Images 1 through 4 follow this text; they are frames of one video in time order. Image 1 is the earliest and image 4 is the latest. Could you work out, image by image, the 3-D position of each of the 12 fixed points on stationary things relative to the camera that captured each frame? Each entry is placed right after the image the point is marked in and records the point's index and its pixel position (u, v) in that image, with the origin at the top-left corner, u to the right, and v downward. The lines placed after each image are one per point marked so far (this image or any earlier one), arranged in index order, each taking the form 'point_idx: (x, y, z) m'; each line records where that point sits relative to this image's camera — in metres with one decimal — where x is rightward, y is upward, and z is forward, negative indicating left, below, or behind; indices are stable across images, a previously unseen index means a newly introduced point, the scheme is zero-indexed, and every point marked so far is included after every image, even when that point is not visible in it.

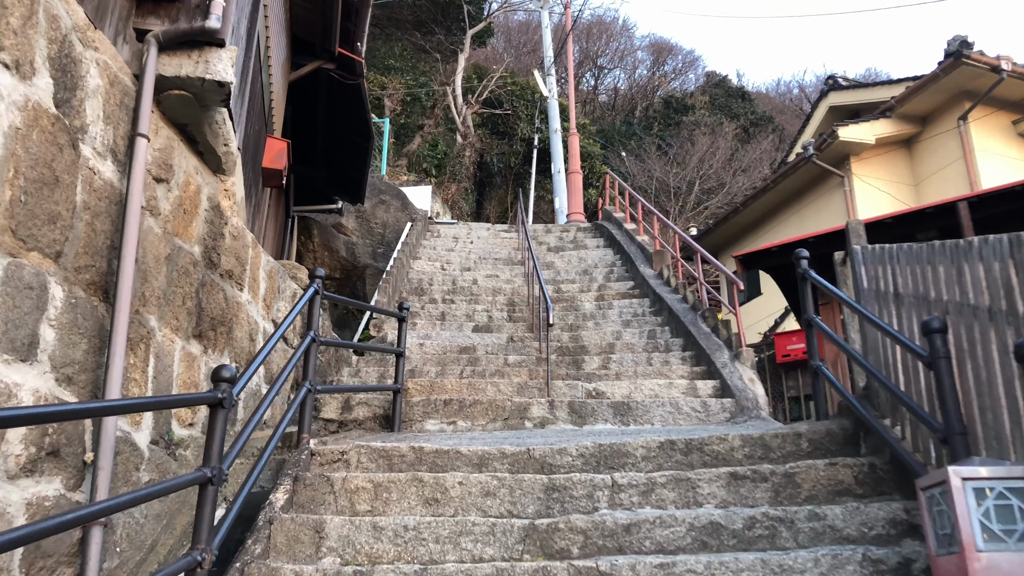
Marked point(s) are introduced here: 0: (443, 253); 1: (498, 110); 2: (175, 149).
0: (-0.8, +0.4, +9.5) m
1: (-0.3, +4.4, +19.7) m
2: (-1.4, +0.6, +3.2) m
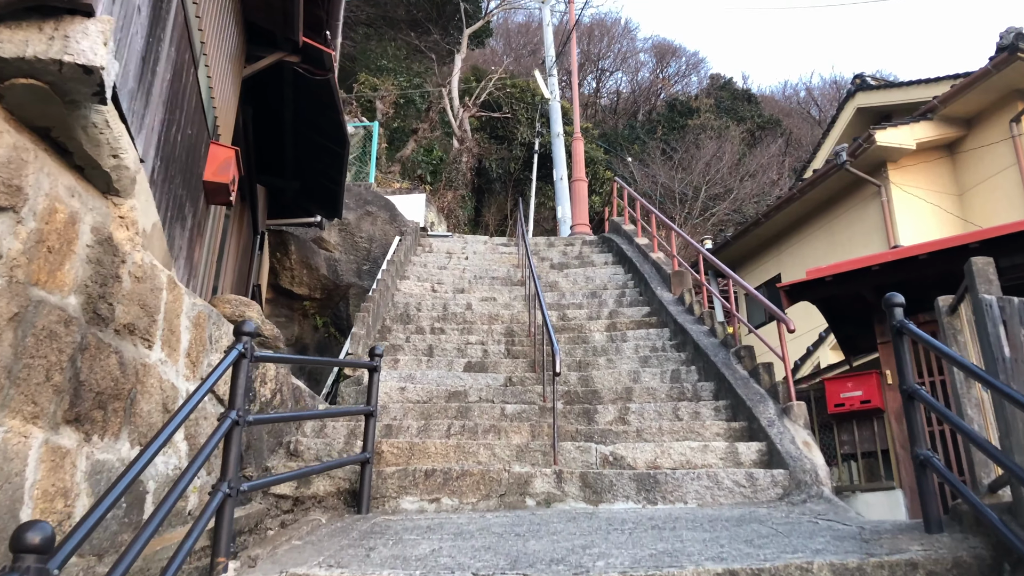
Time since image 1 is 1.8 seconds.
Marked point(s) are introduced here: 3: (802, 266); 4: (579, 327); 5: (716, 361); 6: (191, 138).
0: (-0.8, +0.2, +8.5) m
1: (-0.4, +4.2, +18.7) m
2: (-1.4, +0.4, +2.3) m
3: (+3.7, +0.3, +9.7) m
4: (+0.5, -0.3, +6.4) m
5: (+1.3, -0.5, +5.1) m
6: (-1.6, +0.8, +4.0) m
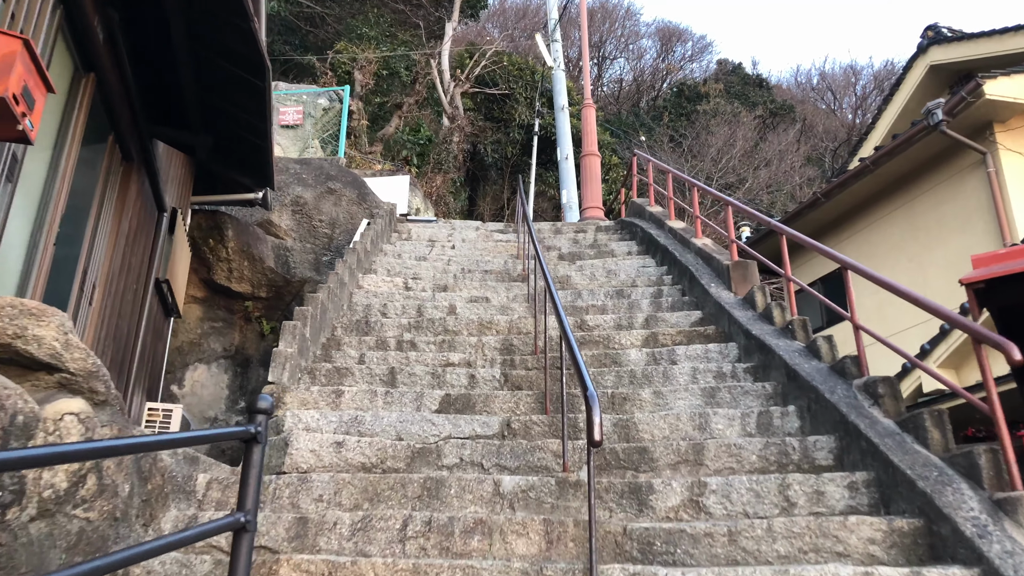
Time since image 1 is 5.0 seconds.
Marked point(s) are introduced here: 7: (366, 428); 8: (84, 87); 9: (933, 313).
0: (-0.9, +0.2, +6.6) m
1: (-0.4, +4.2, +16.8) m
2: (-1.4, +0.4, +0.4) m
3: (+3.6, +0.3, +7.8) m
4: (+0.5, -0.3, +4.5) m
5: (+1.3, -0.5, +3.2) m
6: (-1.6, +0.8, +2.1) m
7: (-0.7, -0.6, +3.5) m
8: (-2.0, +0.9, +3.7) m
9: (+1.6, -0.1, +3.1) m
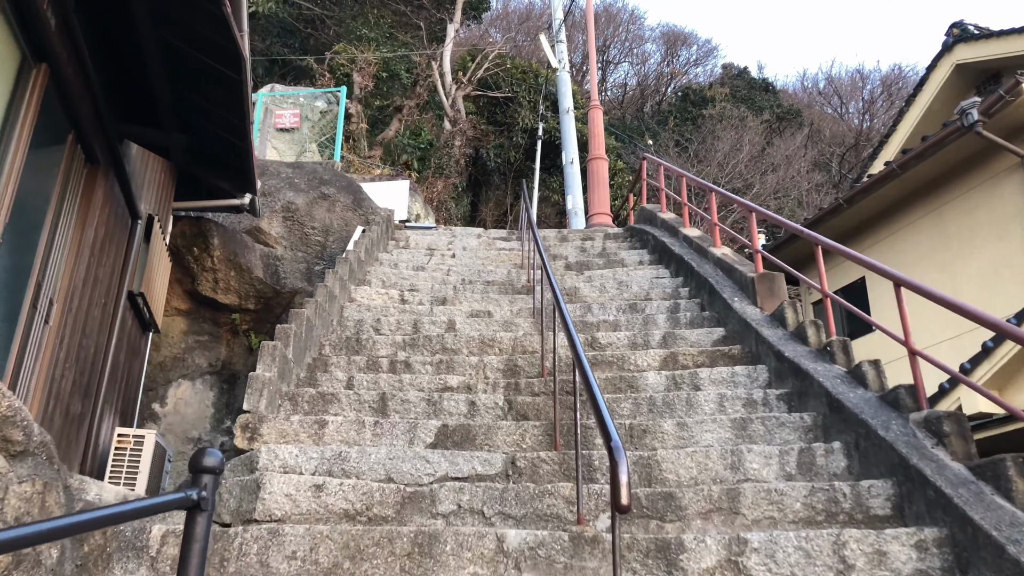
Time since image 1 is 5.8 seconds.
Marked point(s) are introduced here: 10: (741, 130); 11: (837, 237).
0: (-0.8, +0.1, +6.2) m
1: (-0.3, +4.1, +16.4) m
2: (-1.4, +0.3, -0.1) m
3: (+3.7, +0.2, +7.4) m
4: (+0.6, -0.4, +4.1) m
5: (+1.4, -0.5, +2.8) m
6: (-1.6, +0.7, +1.6) m
7: (-0.6, -0.7, +3.1) m
8: (-2.0, +0.9, +3.2) m
9: (+1.6, -0.2, +2.6) m
10: (+5.8, +4.0, +19.6) m
11: (+3.5, +0.5, +8.4) m
